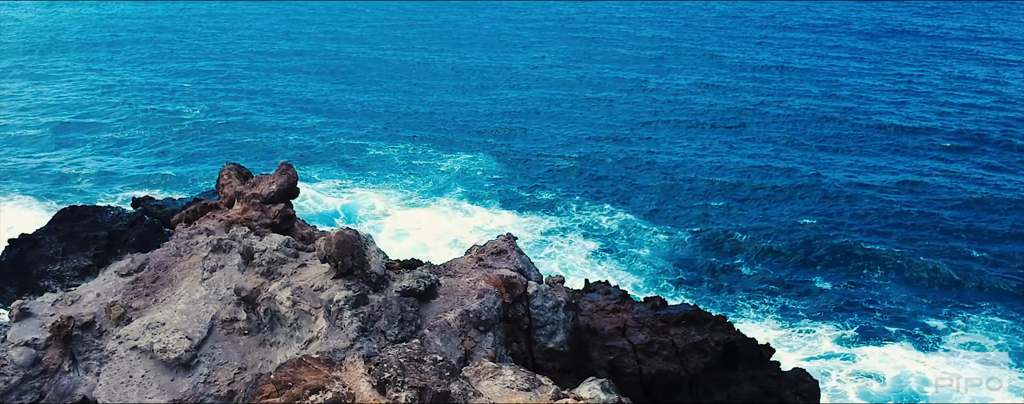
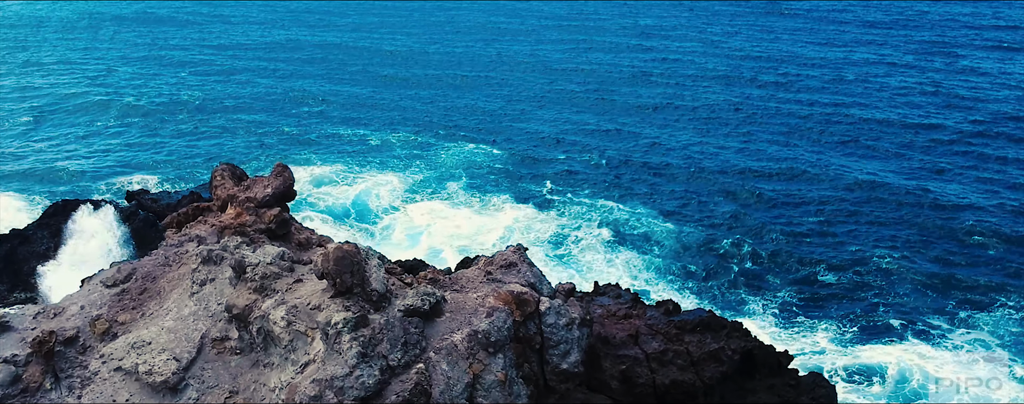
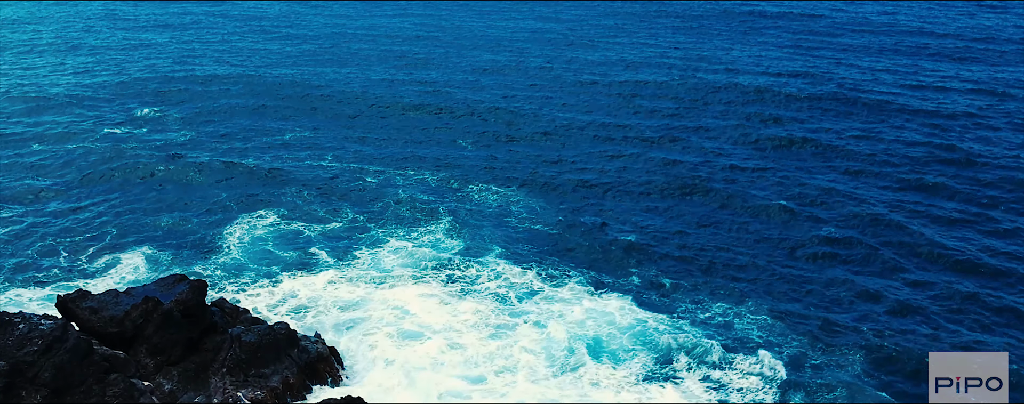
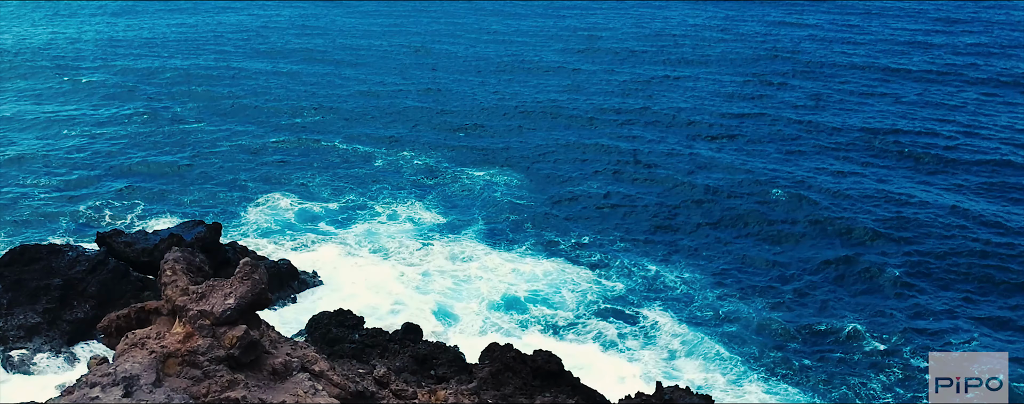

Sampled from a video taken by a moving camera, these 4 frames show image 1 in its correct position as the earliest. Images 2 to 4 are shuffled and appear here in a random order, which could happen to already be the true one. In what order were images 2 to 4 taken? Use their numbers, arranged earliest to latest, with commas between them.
2, 4, 3
